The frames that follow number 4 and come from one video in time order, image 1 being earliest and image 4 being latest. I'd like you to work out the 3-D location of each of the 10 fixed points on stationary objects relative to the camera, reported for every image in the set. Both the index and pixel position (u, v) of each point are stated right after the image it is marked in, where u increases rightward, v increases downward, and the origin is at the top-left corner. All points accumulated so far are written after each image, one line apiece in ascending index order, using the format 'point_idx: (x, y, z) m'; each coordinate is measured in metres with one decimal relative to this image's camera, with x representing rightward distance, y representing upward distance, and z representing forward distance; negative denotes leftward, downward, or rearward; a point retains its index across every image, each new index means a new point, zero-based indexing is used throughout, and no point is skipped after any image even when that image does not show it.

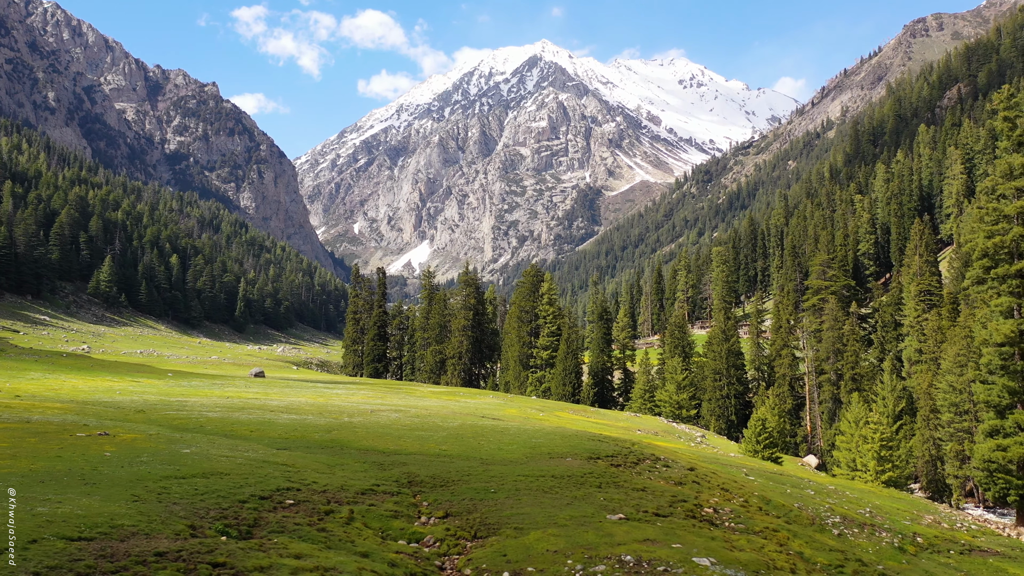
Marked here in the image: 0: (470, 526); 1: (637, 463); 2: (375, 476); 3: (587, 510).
0: (-0.9, -4.8, +10.8) m
1: (+4.0, -5.6, +17.1) m
2: (-3.3, -4.6, +13.1) m
3: (+1.5, -4.7, +11.4) m
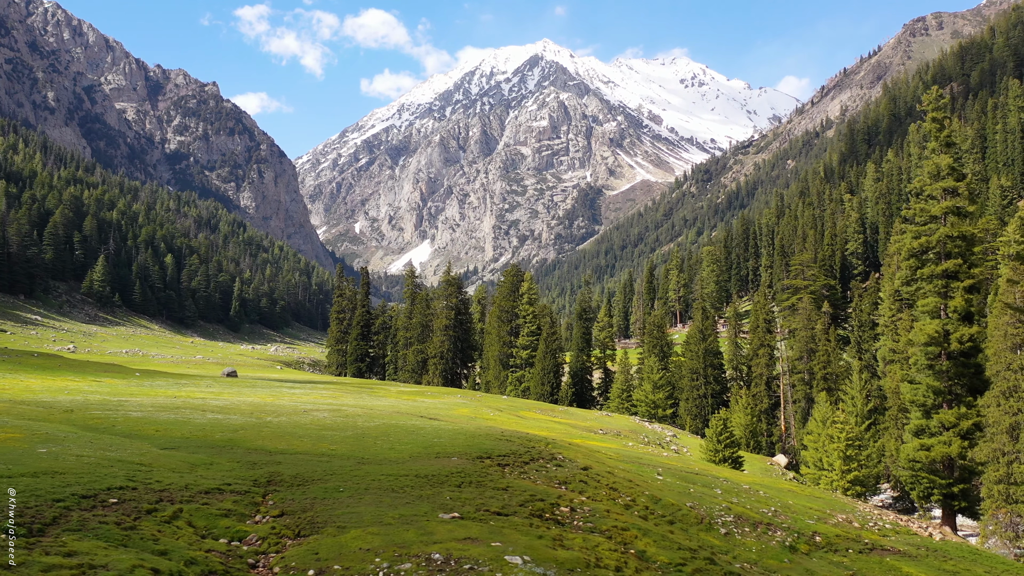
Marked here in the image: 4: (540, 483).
0: (-4.3, -4.8, +10.9) m
1: (+0.5, -5.6, +17.2) m
2: (-6.8, -4.6, +13.2) m
3: (-2.0, -4.7, +11.5) m
4: (+0.8, -5.5, +15.2) m
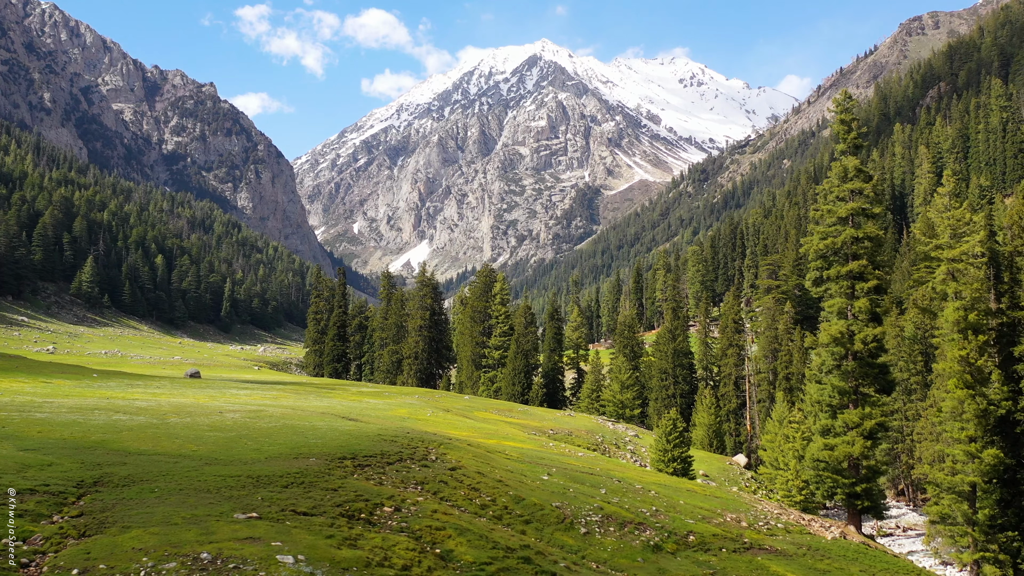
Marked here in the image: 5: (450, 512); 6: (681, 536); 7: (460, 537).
0: (-8.7, -4.9, +11.1) m
1: (-3.9, -5.7, +17.4) m
2: (-11.2, -4.7, +13.4) m
3: (-6.4, -4.8, +11.7) m
4: (-3.6, -5.6, +15.4) m
5: (-1.6, -6.1, +14.5) m
6: (+6.0, -8.7, +18.8) m
7: (-1.2, -6.1, +13.0) m
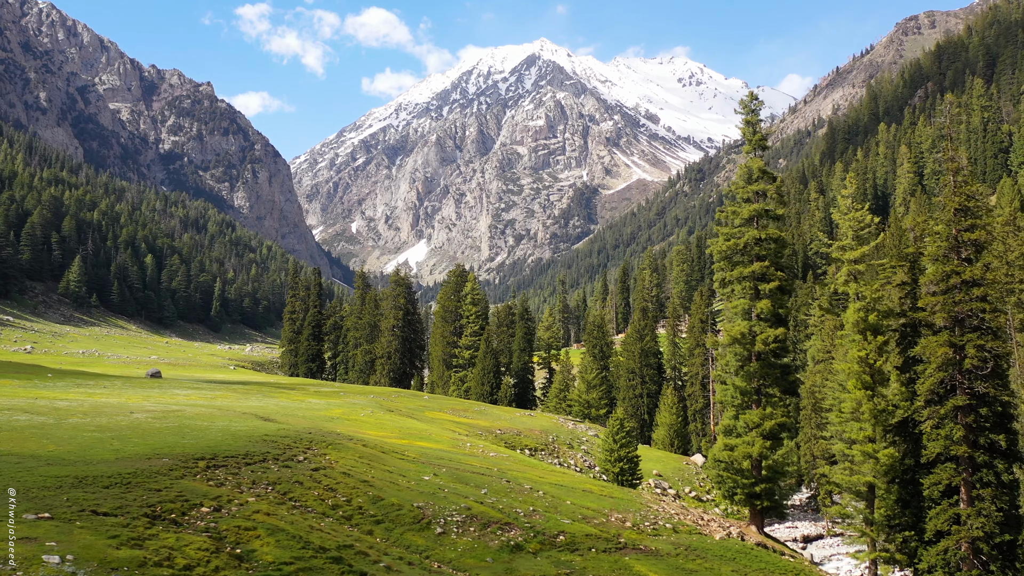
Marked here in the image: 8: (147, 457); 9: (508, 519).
0: (-13.3, -5.0, +11.2) m
1: (-8.5, -5.7, +17.5) m
2: (-15.8, -4.8, +13.5) m
3: (-11.0, -4.9, +11.8) m
4: (-8.2, -5.7, +15.5) m
5: (-6.2, -6.1, +14.7) m
6: (+1.4, -8.8, +19.0) m
7: (-5.8, -6.1, +13.1) m
8: (-11.5, -5.3, +16.8) m
9: (-0.1, -8.3, +19.1) m
